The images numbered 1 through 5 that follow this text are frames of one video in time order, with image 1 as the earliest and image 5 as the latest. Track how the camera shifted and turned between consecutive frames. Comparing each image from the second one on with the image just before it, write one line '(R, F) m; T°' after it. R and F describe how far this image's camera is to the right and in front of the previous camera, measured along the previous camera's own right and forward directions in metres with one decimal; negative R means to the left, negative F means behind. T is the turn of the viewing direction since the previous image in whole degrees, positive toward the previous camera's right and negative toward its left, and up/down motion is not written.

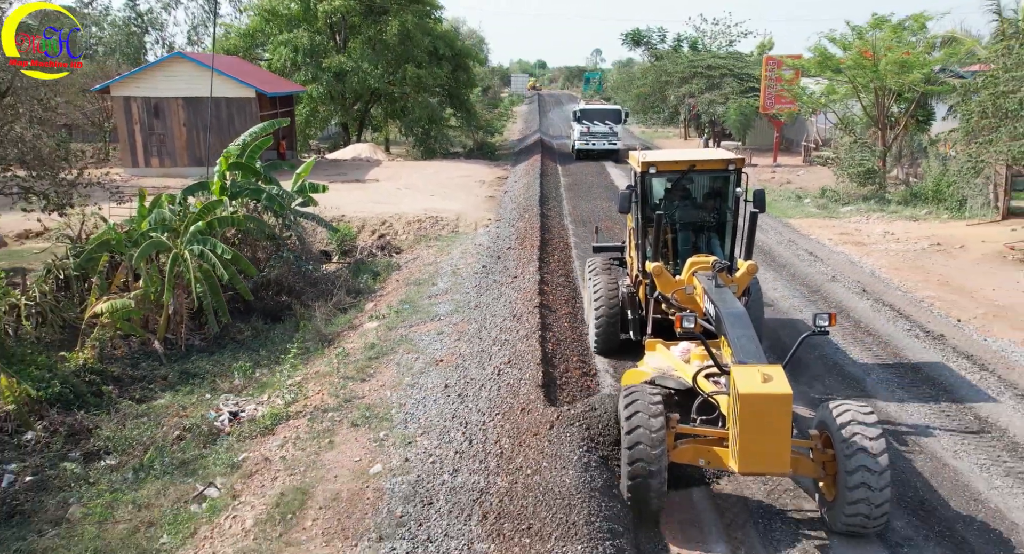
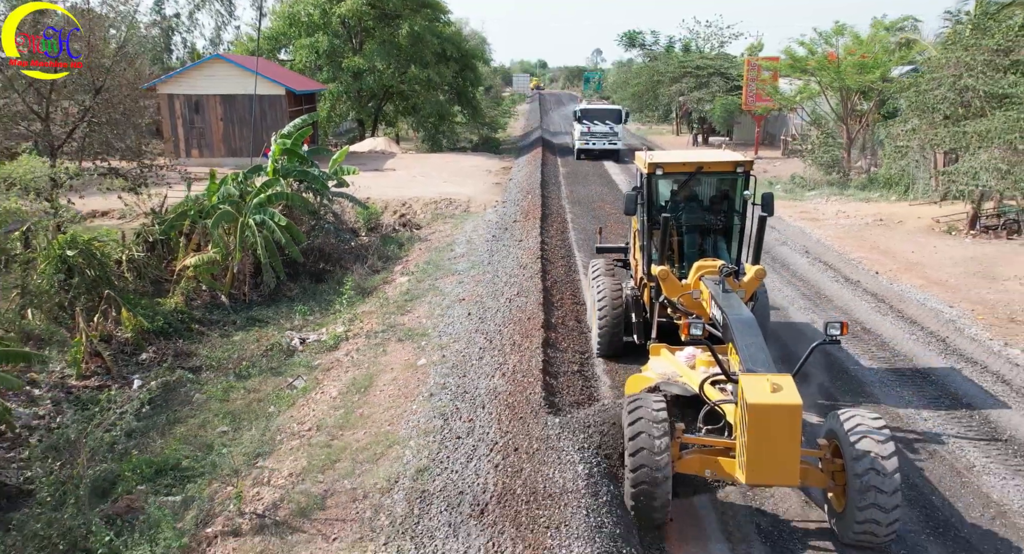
(-0.1, -2.9) m; 0°
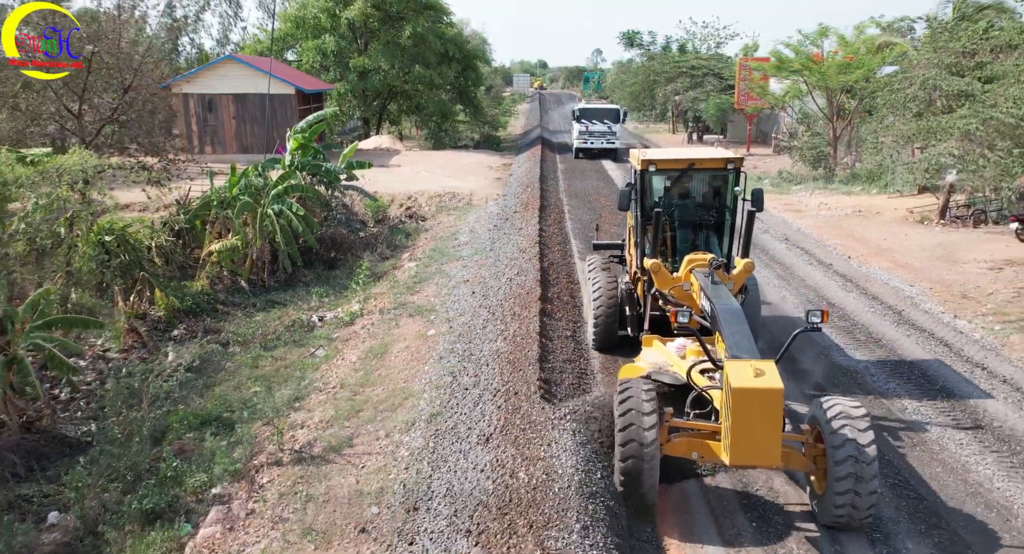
(0.0, -1.2) m; 0°
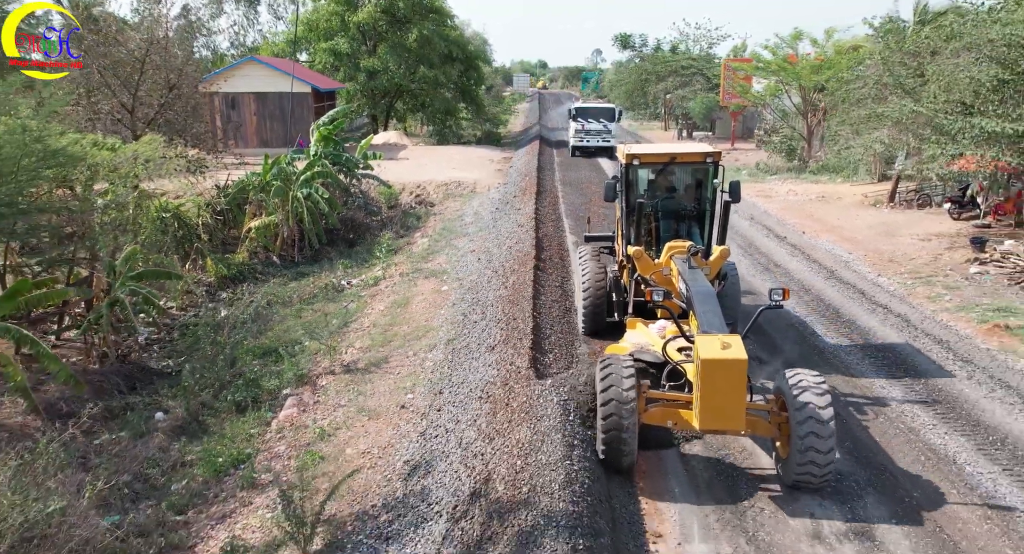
(0.0, -2.4) m; 0°
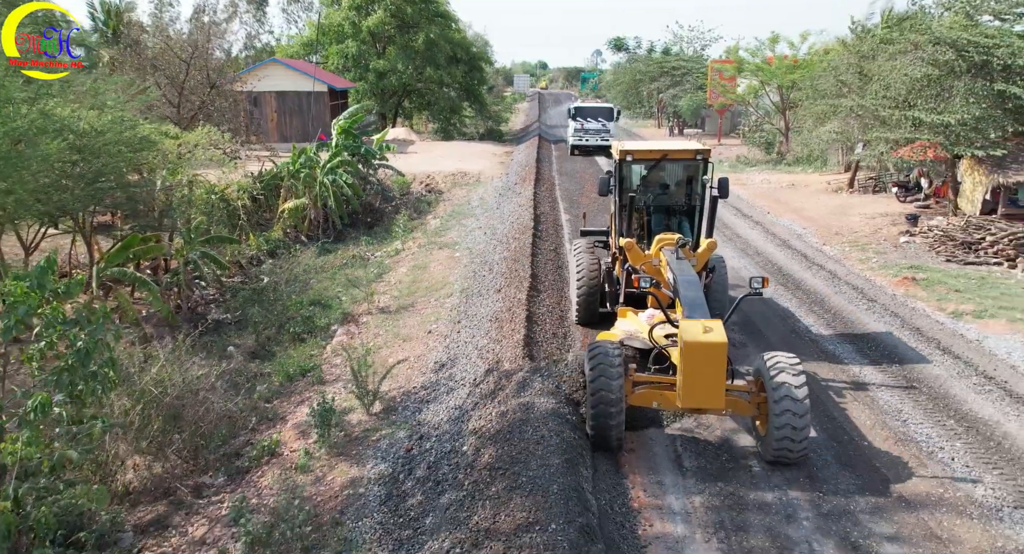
(0.0, -2.6) m; 0°
